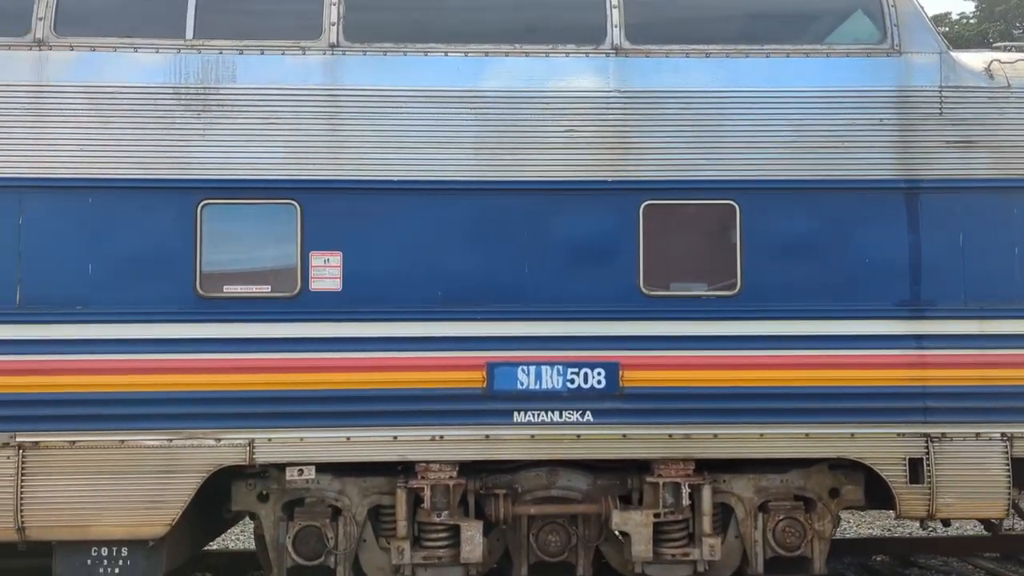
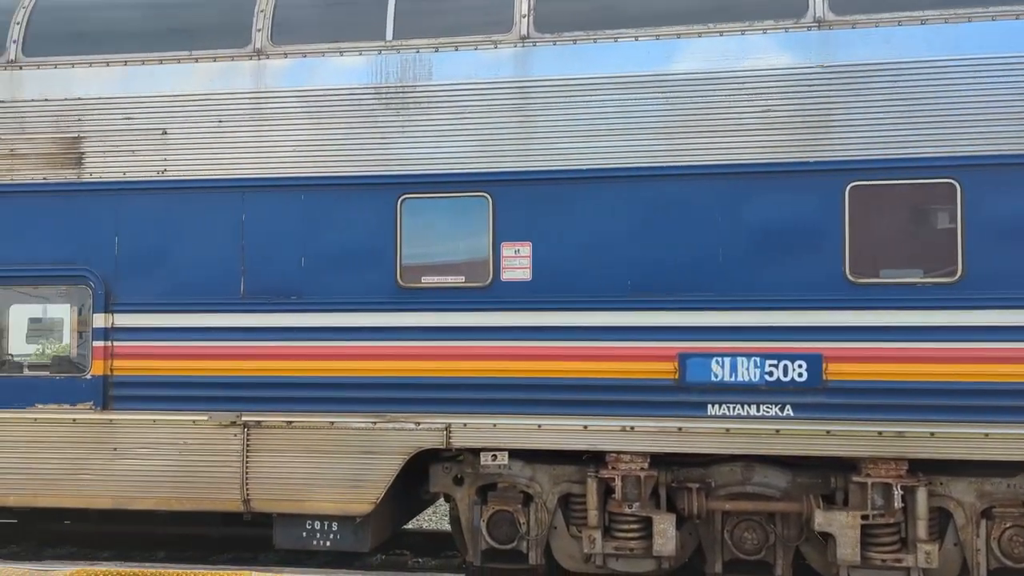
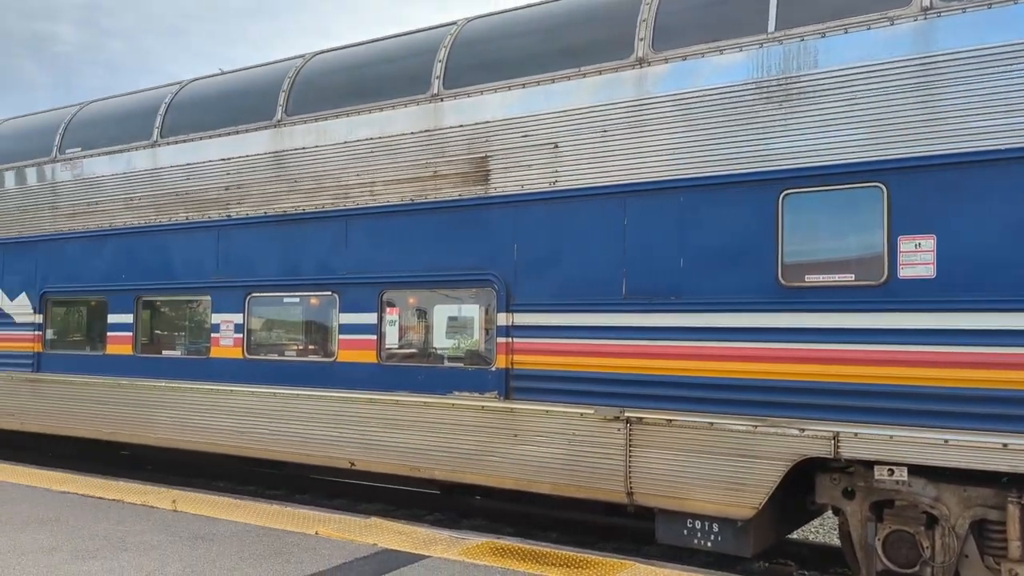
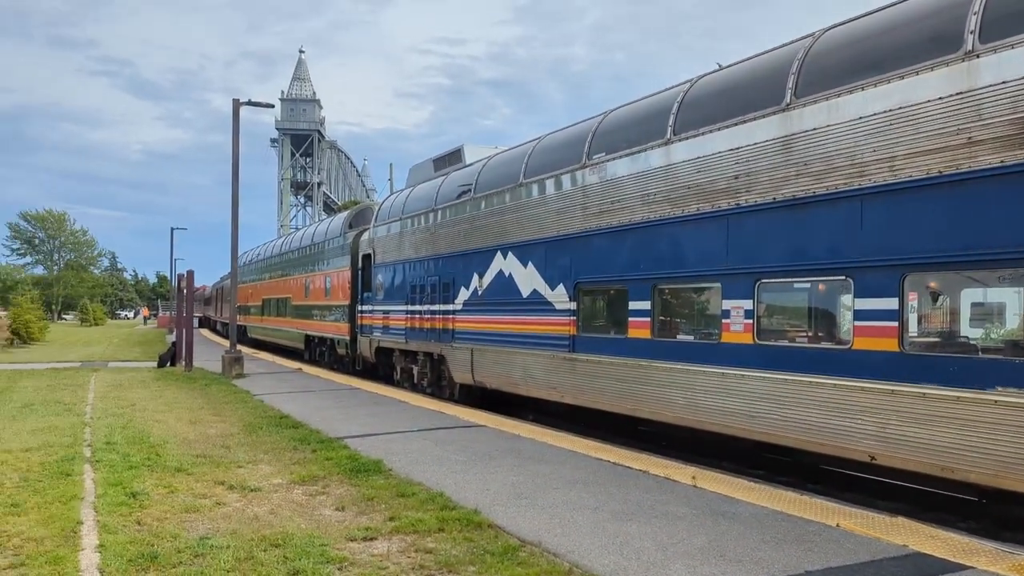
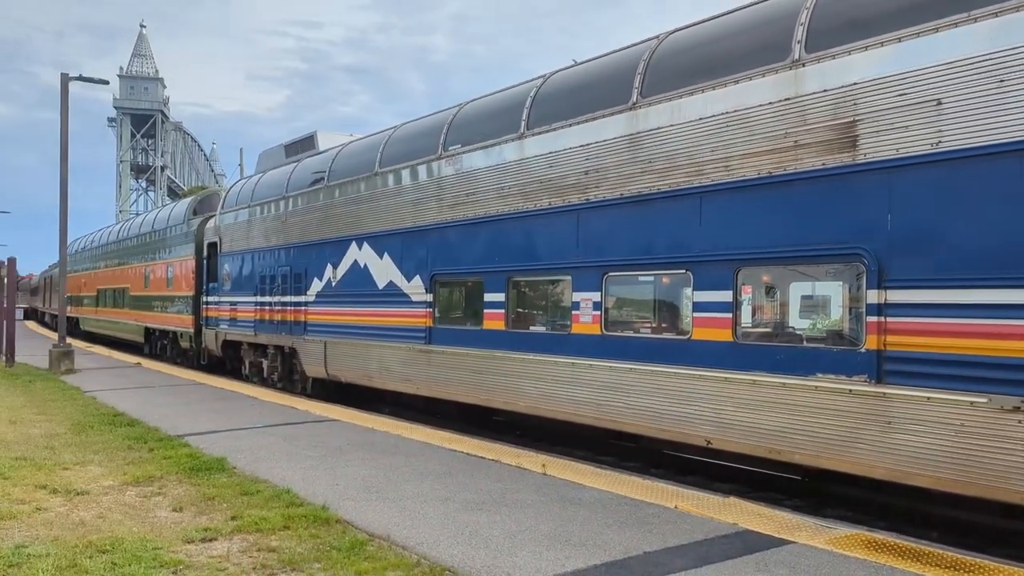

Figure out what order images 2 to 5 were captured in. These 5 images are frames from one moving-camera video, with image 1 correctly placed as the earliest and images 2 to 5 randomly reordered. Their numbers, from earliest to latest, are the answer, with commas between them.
2, 3, 5, 4
